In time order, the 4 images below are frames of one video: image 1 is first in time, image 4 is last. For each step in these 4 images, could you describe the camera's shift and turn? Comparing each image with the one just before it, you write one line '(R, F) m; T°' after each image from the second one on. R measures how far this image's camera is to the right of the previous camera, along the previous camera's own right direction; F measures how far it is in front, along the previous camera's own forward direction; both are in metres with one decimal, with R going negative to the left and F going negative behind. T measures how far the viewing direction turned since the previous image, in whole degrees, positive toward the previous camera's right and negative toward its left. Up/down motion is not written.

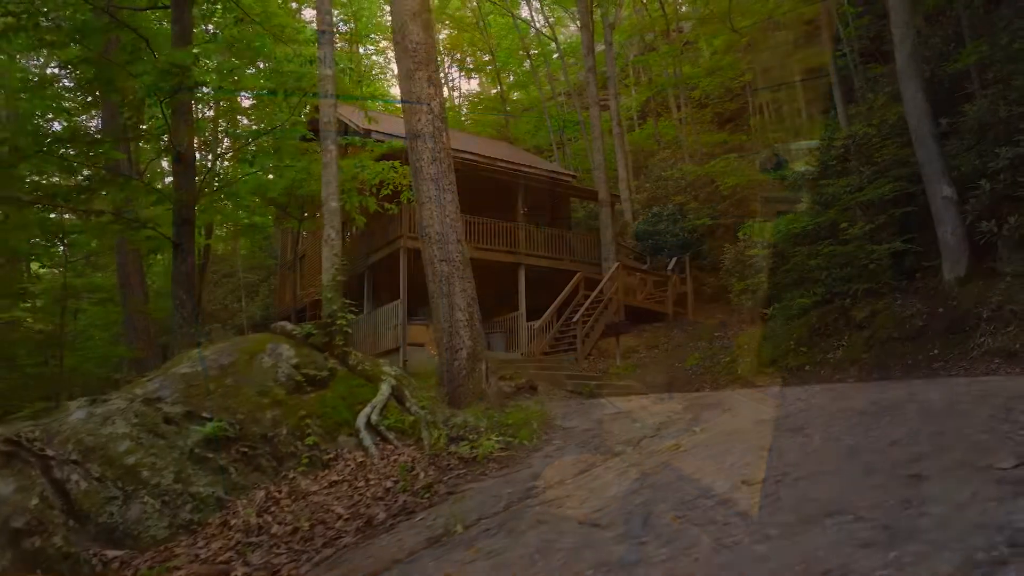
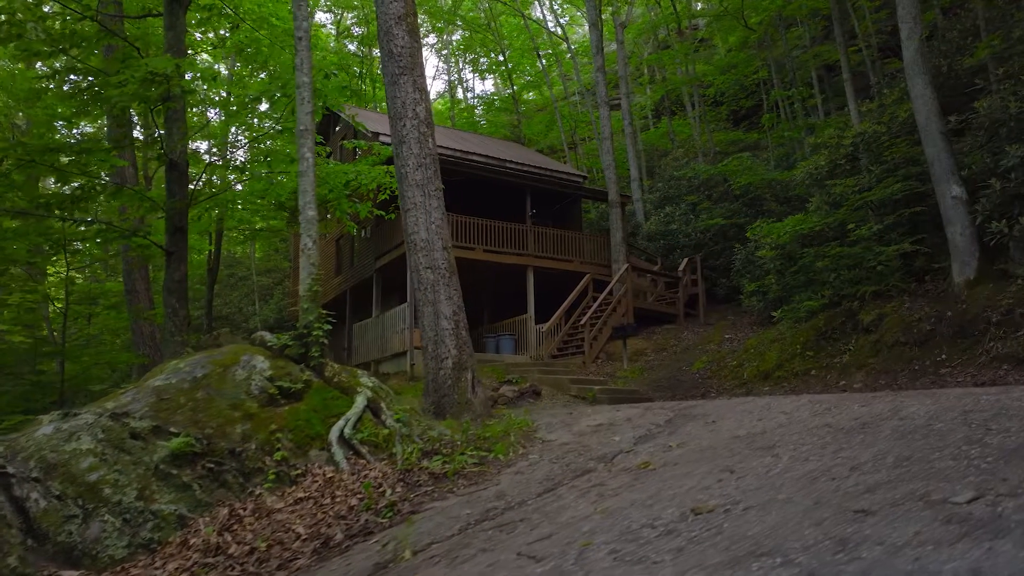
(+0.4, +0.1) m; -2°
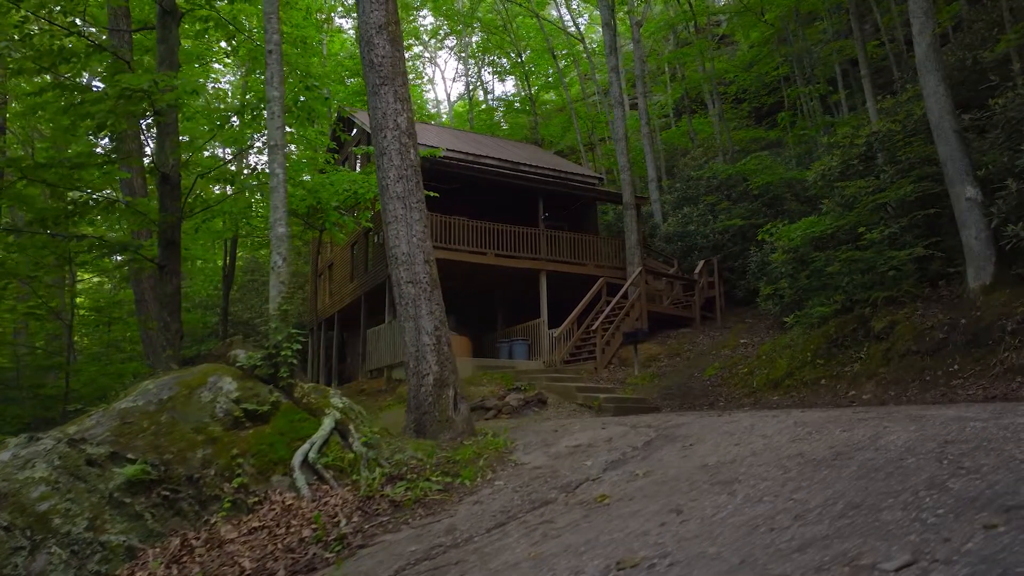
(+0.5, +0.2) m; -2°
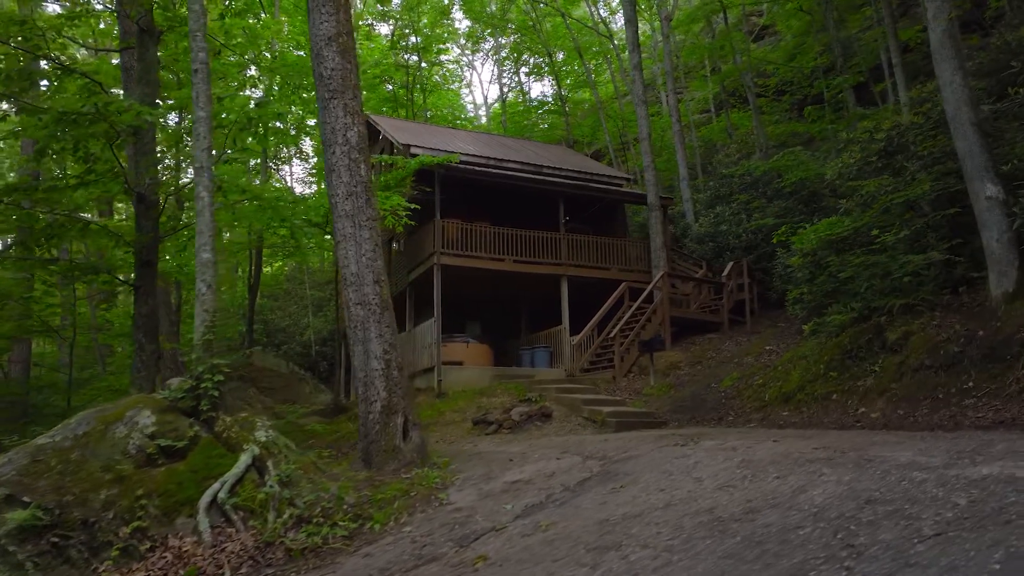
(+1.0, +0.4) m; -4°
